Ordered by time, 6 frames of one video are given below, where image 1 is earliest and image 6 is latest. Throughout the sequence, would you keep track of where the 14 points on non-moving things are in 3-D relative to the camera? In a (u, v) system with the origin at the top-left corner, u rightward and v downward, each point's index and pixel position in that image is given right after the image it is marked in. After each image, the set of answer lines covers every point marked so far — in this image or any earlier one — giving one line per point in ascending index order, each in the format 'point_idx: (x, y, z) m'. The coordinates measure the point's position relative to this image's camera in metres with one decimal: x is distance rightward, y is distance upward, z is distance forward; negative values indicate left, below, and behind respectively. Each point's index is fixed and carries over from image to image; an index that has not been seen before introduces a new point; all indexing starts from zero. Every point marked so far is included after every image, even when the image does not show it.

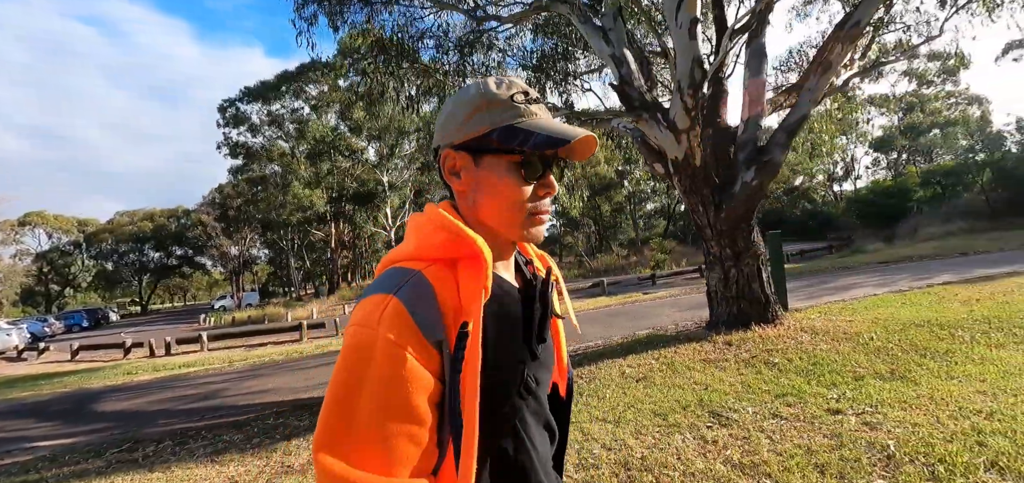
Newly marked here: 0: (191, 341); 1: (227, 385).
0: (-9.2, -2.9, +13.6) m
1: (-4.4, -2.1, +7.2) m
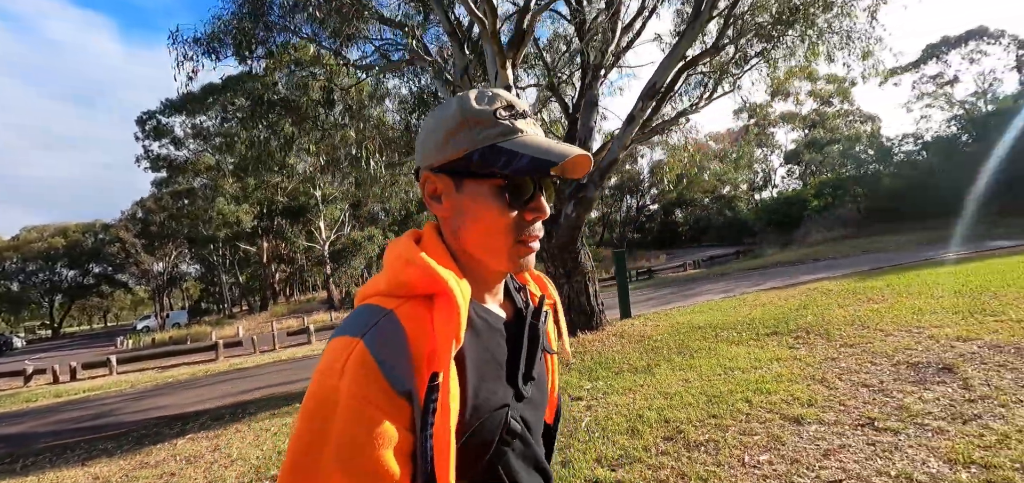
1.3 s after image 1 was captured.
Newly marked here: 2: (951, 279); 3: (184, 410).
0: (-11.8, -3.5, +13.5) m
1: (-6.3, -2.6, +7.6) m
2: (+7.5, -0.6, +8.1) m
3: (-4.3, -2.2, +6.2) m
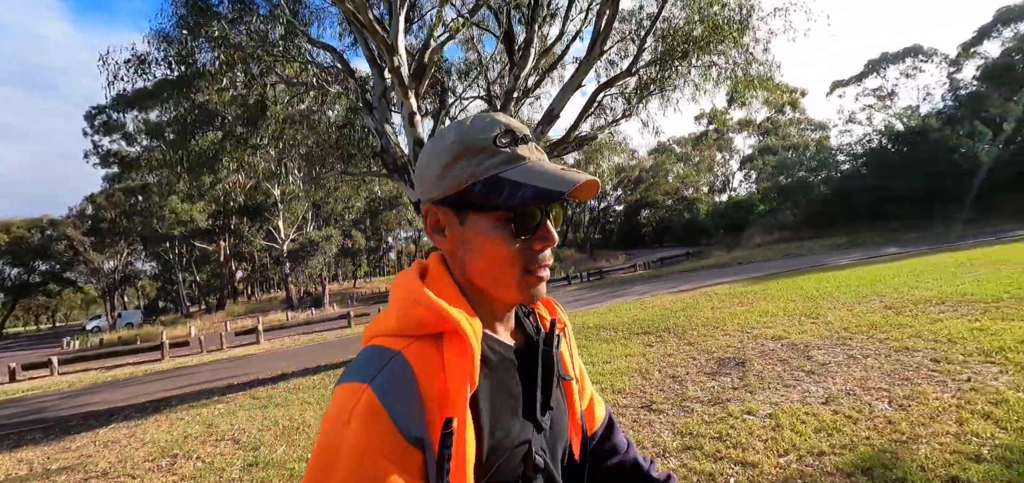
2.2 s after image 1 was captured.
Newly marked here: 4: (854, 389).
0: (-13.6, -3.6, +13.6) m
1: (-7.8, -2.7, +8.1) m
2: (+6.0, -0.8, +9.4) m
3: (-5.7, -2.3, +6.8) m
4: (+2.9, -1.3, +4.0) m
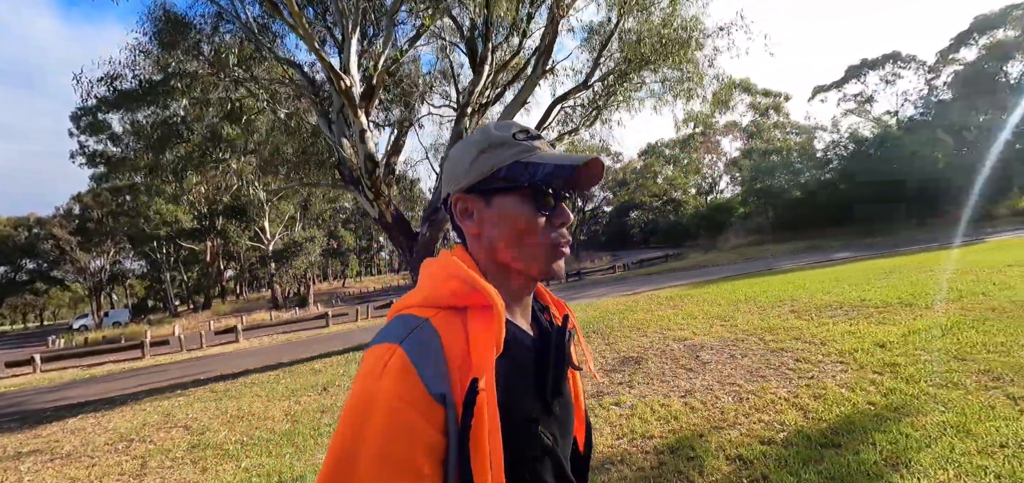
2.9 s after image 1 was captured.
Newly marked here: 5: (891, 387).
0: (-14.6, -3.6, +14.1) m
1: (-8.8, -2.8, +8.7) m
2: (+5.1, -1.0, +10.1) m
3: (-6.6, -2.5, +7.4) m
4: (+2.0, -1.4, +4.7) m
5: (+3.2, -1.3, +4.0) m
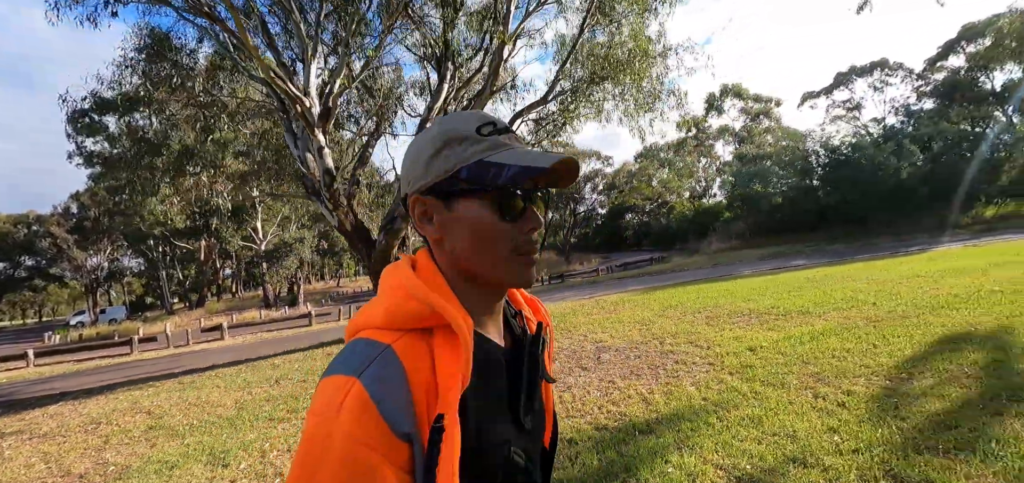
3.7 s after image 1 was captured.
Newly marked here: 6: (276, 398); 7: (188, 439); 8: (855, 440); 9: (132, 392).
0: (-15.6, -3.7, +14.9) m
1: (-9.8, -2.9, +9.5) m
2: (+4.1, -1.2, +10.9) m
3: (-7.7, -2.6, +8.2) m
4: (+1.0, -1.6, +5.5) m
5: (+2.2, -1.5, +4.8) m
6: (-3.0, -2.0, +6.1) m
7: (-3.3, -2.0, +4.8) m
8: (+2.5, -1.4, +3.4) m
9: (-5.7, -2.3, +7.1) m
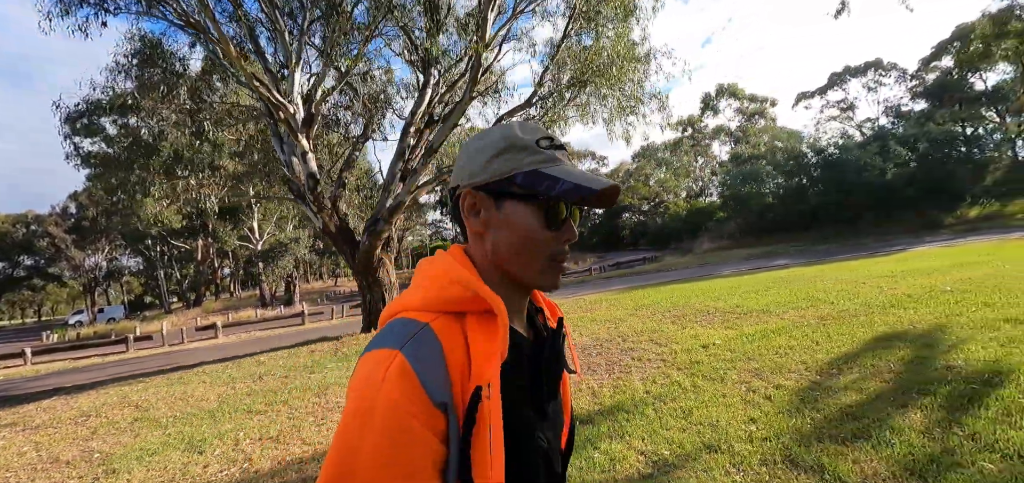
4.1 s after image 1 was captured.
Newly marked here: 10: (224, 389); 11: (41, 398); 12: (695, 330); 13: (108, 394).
0: (-16.1, -3.7, +15.3) m
1: (-10.2, -2.9, +9.8) m
2: (+3.6, -1.3, +11.2) m
3: (-8.1, -2.6, +8.5) m
4: (+0.5, -1.6, +5.8) m
5: (+1.8, -1.5, +5.1) m
6: (-3.5, -2.0, +6.4) m
7: (-3.7, -2.0, +5.1) m
8: (+2.0, -1.5, +3.8) m
9: (-6.2, -2.3, +7.5) m
10: (-4.1, -2.1, +6.8) m
11: (-7.3, -2.4, +7.3) m
12: (+2.8, -1.3, +7.1) m
13: (-6.1, -2.3, +7.1) m
